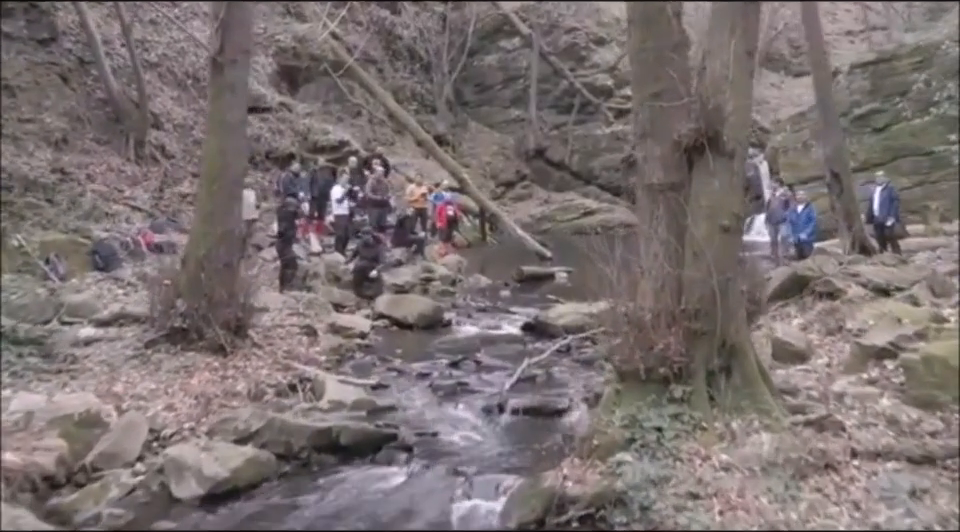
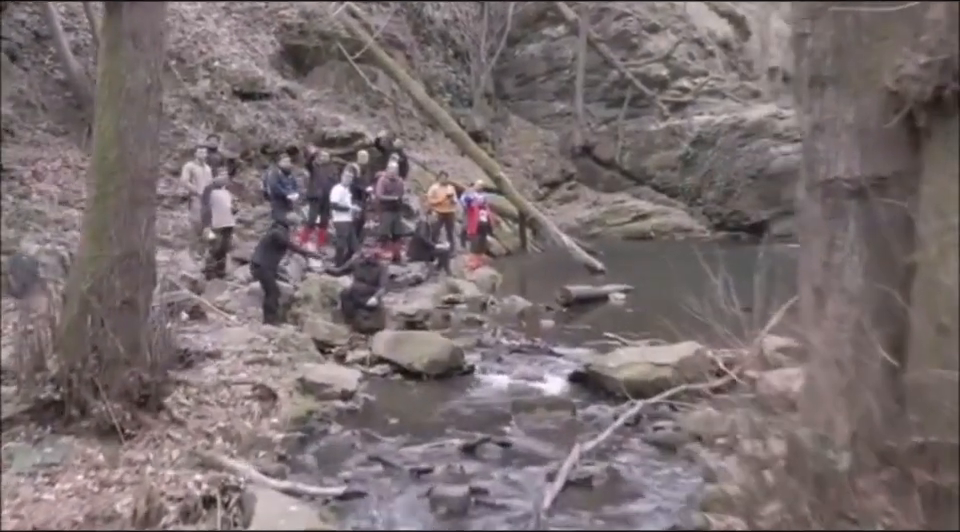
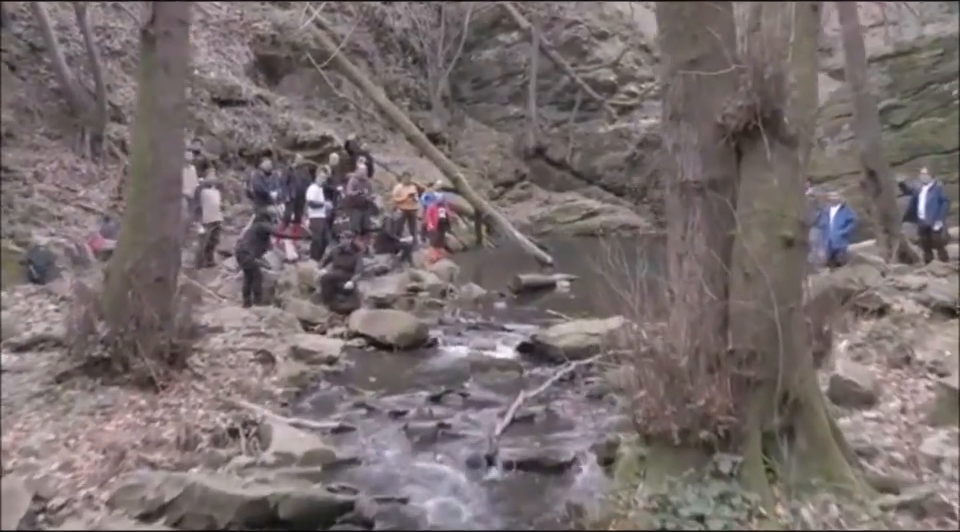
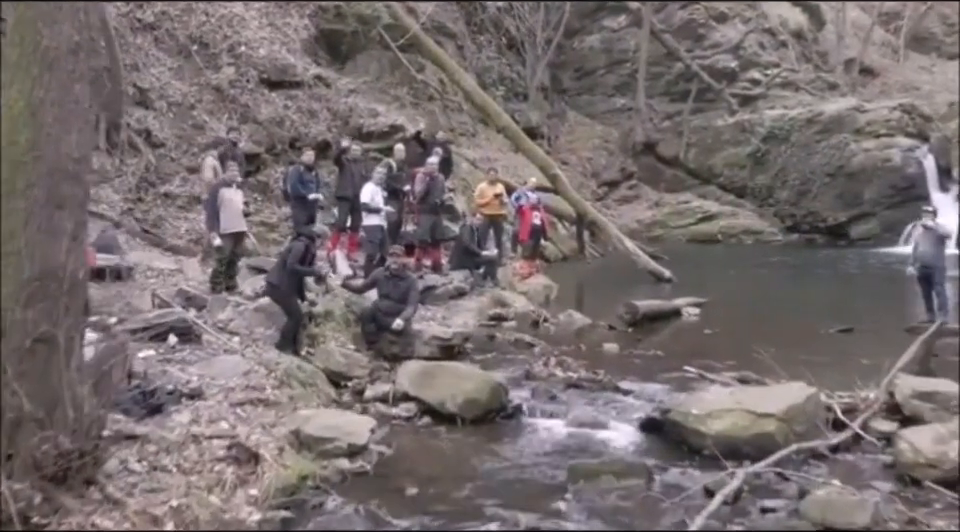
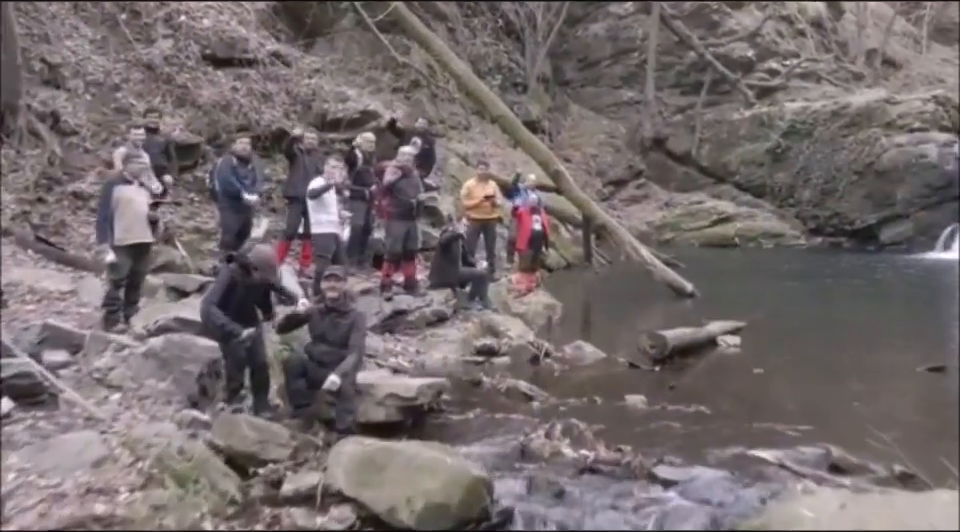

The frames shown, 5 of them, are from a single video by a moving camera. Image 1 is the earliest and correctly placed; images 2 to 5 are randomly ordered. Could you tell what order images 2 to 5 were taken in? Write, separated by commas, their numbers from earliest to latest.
3, 2, 4, 5
